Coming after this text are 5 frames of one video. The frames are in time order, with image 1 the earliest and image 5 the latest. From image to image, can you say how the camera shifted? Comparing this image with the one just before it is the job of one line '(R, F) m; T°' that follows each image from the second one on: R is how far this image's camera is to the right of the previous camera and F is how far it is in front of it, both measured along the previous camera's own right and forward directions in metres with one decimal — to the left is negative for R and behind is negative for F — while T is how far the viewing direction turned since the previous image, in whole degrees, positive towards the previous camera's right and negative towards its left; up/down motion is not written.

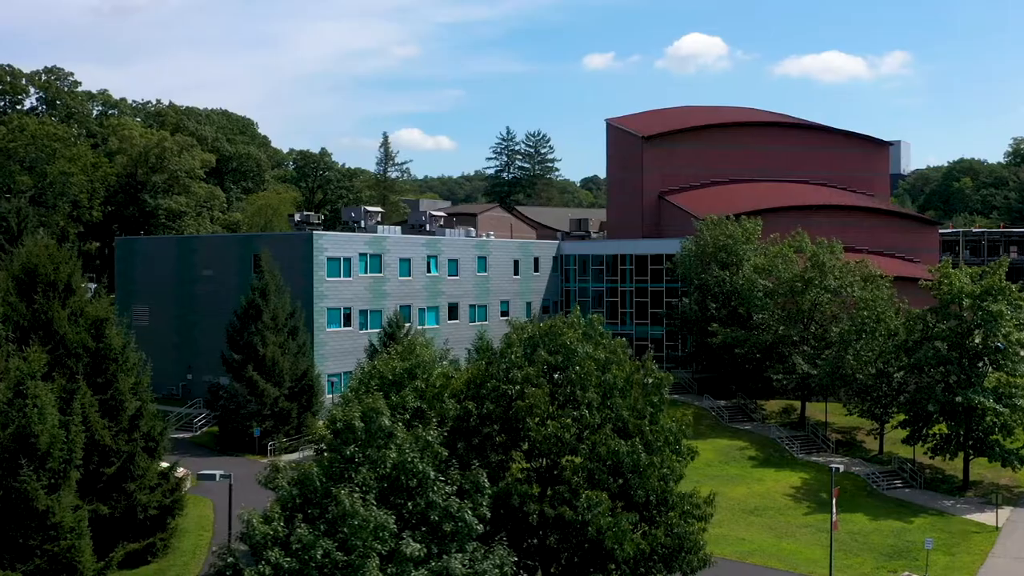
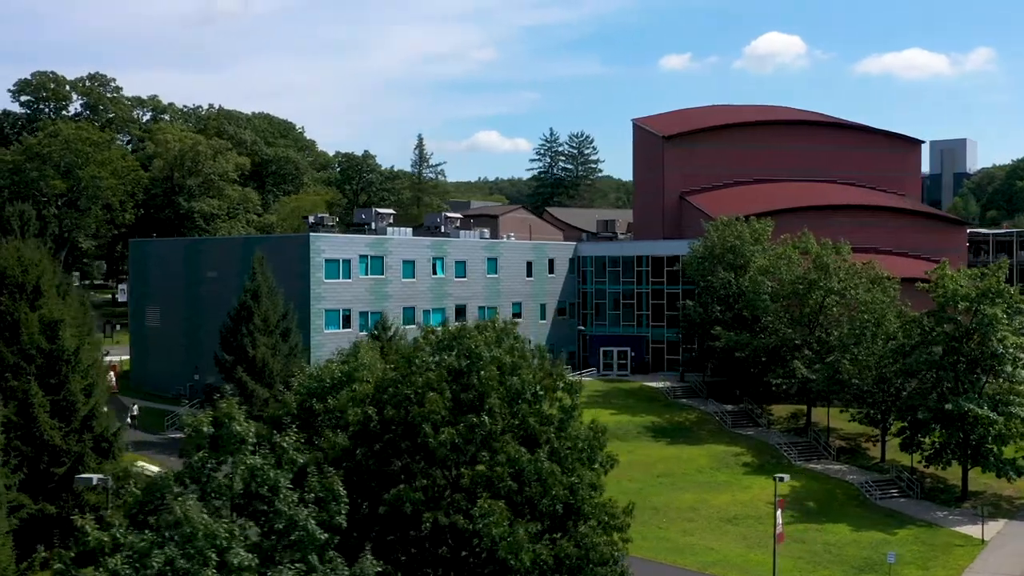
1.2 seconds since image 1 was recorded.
(+3.0, +0.5) m; -4°
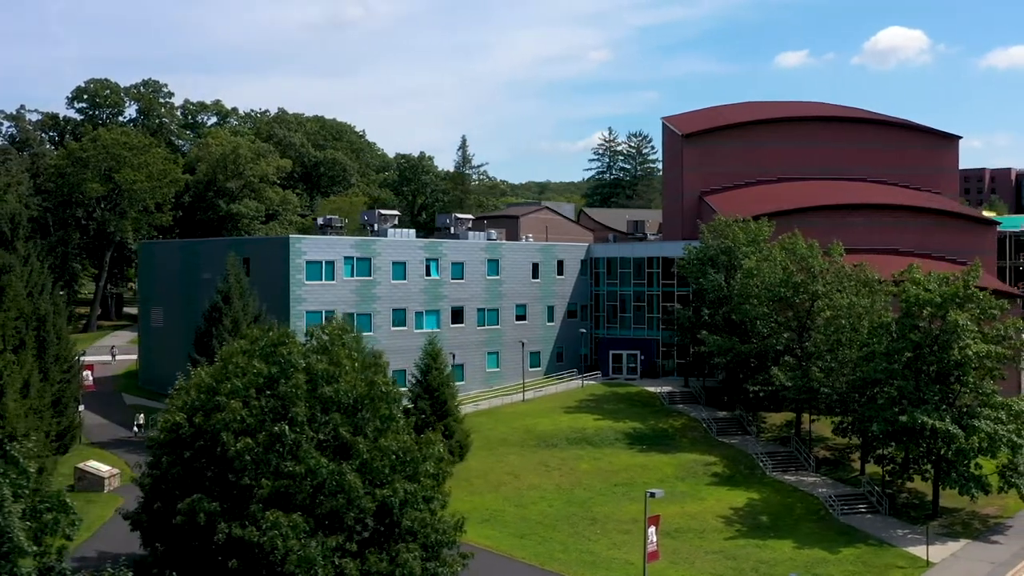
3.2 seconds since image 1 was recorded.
(+5.2, +1.0) m; -5°
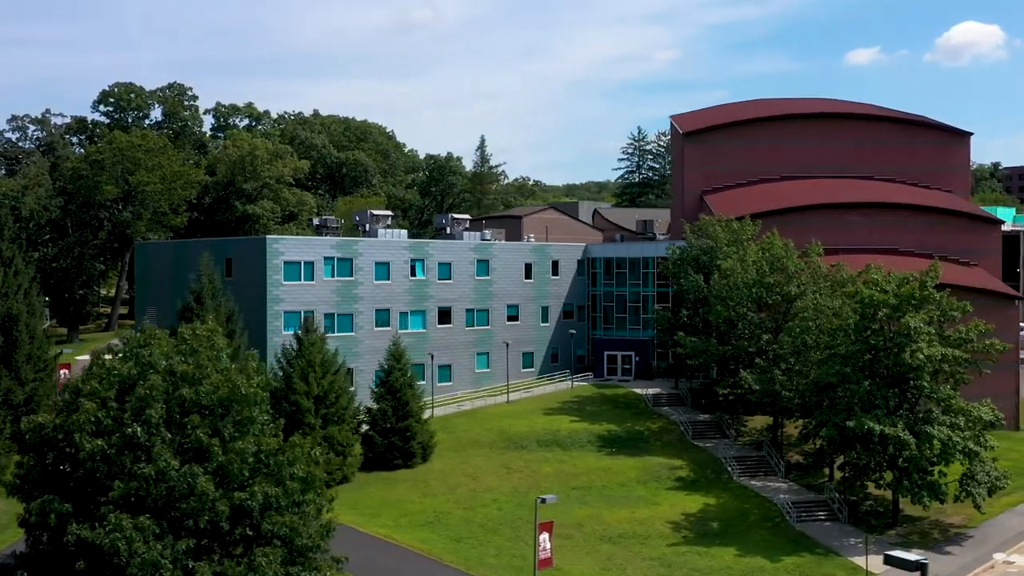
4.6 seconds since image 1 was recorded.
(+3.5, +0.4) m; -3°
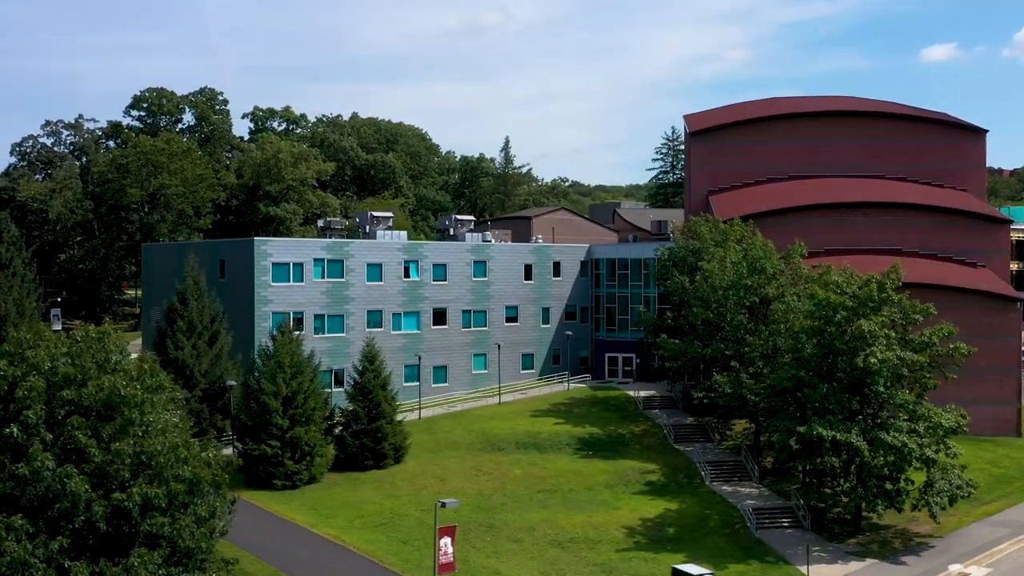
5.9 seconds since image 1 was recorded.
(+3.4, +0.2) m; -3°
